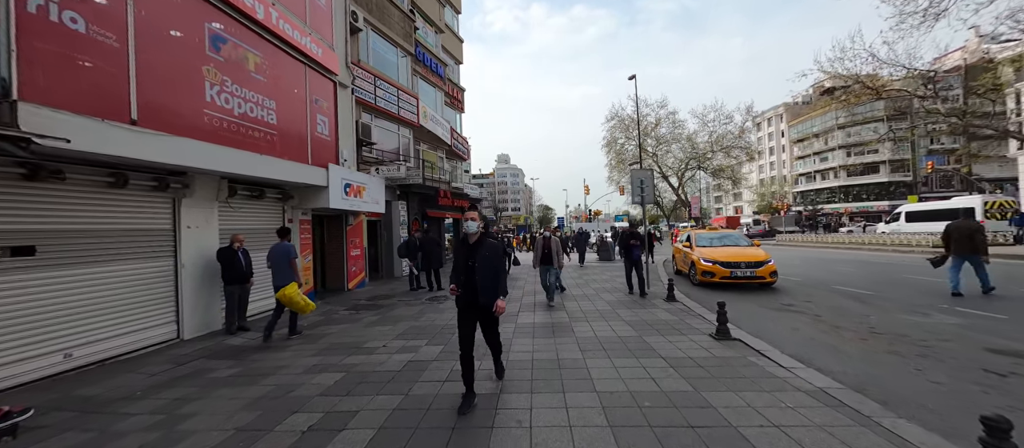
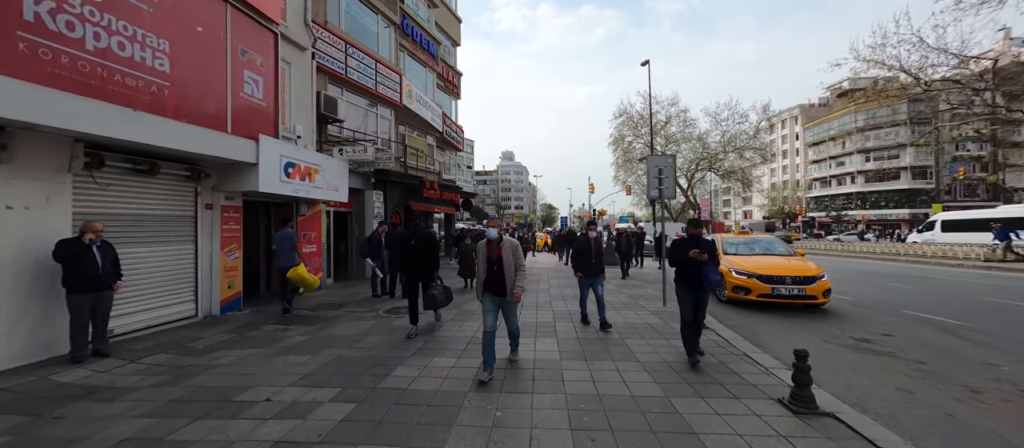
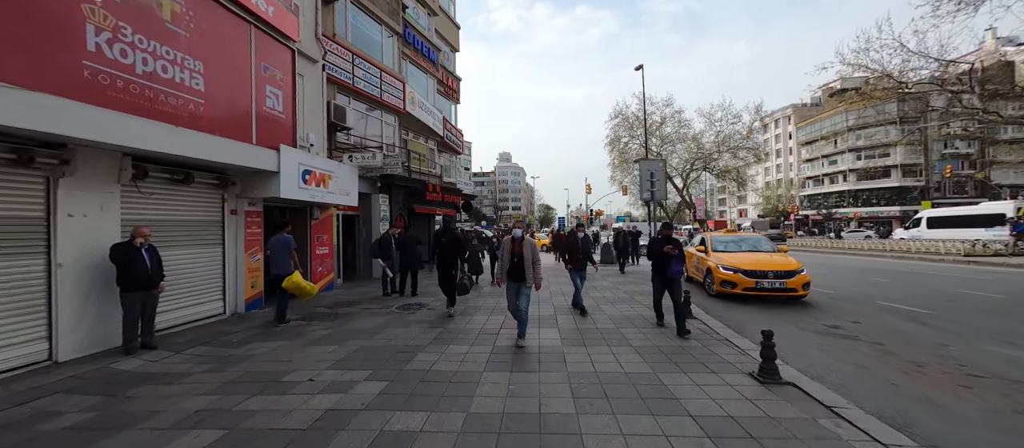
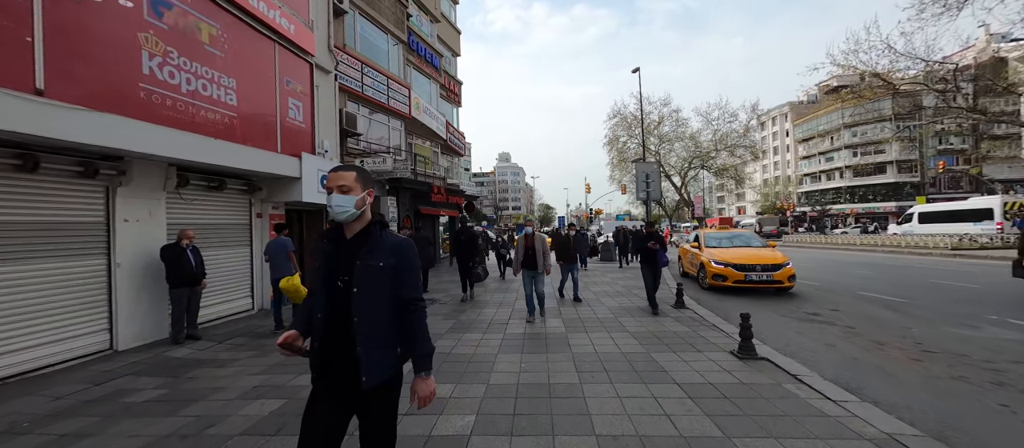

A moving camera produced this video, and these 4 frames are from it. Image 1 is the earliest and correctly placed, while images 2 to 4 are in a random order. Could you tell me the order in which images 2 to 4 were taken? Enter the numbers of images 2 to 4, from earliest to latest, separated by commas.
4, 3, 2
